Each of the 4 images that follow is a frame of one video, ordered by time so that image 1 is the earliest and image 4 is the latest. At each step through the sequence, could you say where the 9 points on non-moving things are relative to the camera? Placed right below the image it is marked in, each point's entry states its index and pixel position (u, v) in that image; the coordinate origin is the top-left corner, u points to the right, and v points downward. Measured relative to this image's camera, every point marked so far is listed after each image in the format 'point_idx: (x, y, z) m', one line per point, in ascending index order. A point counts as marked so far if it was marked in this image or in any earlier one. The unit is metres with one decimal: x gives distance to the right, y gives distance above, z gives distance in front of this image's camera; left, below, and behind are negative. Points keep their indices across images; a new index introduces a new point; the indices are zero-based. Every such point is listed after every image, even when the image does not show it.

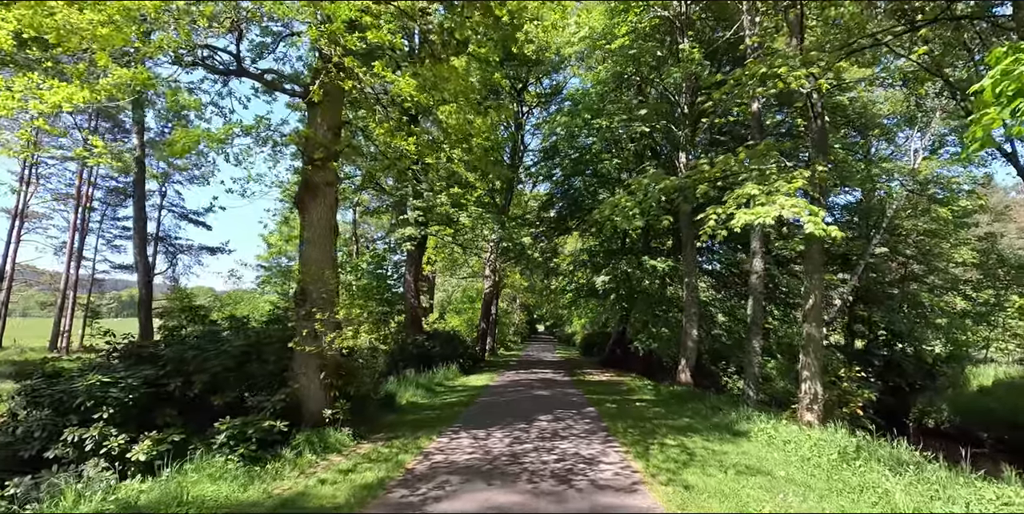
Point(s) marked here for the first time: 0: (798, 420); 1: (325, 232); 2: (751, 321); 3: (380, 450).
0: (+5.1, -2.9, +9.7) m
1: (-2.7, +0.4, +7.9) m
2: (+6.0, -1.6, +13.6) m
3: (-1.7, -2.5, +7.0) m
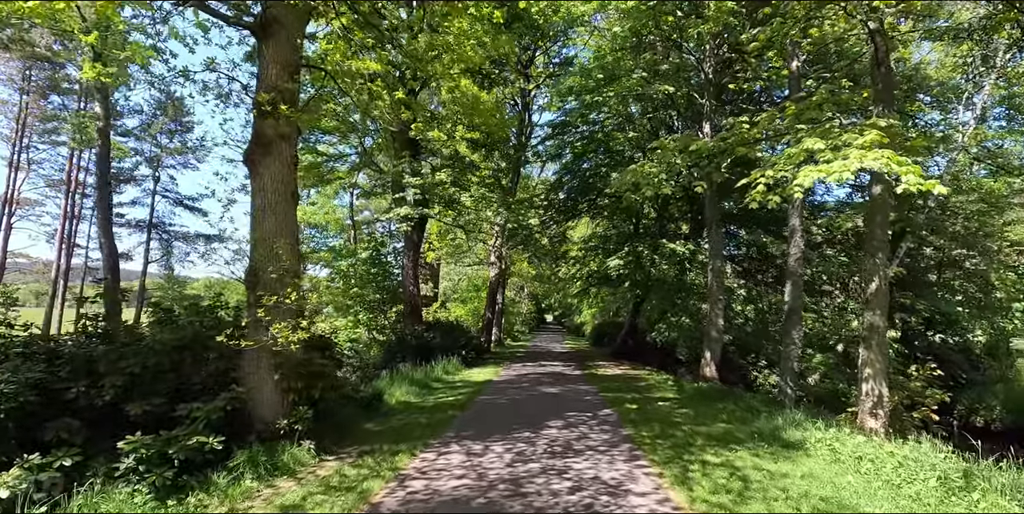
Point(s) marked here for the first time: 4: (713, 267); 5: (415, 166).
0: (+5.2, -2.5, +8.1) m
1: (-2.7, +0.7, +6.4) m
2: (+6.1, -1.2, +12.0) m
3: (-1.7, -2.2, +5.5) m
4: (+5.7, -0.3, +15.2) m
5: (-3.6, +3.3, +19.9) m
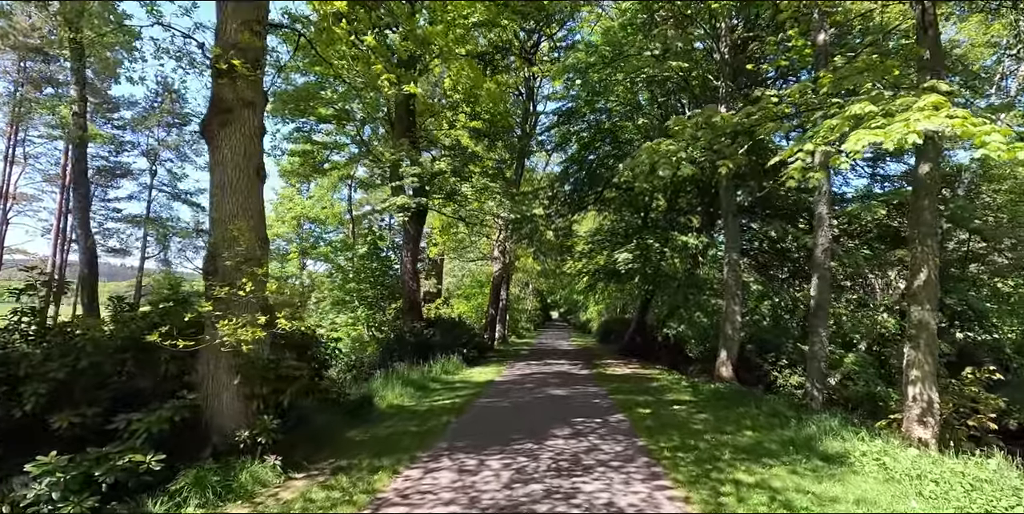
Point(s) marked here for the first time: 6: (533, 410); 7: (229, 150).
0: (+5.2, -2.4, +7.1) m
1: (-2.7, +0.9, +5.5) m
2: (+6.2, -1.0, +11.0) m
3: (-1.7, -2.1, +4.6) m
4: (+5.8, -0.1, +14.3) m
5: (-3.4, +3.5, +19.0) m
6: (+0.4, -2.6, +9.2) m
7: (-2.9, +1.1, +5.5) m
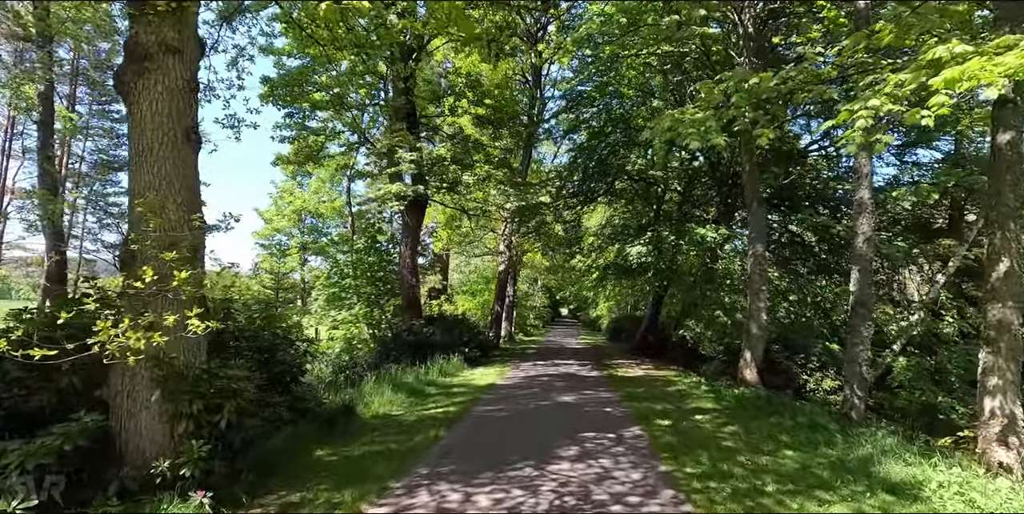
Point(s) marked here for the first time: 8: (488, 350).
0: (+5.2, -2.2, +5.9) m
1: (-2.8, +1.0, +4.4) m
2: (+6.2, -0.8, +9.8) m
3: (-1.8, -1.9, +3.5) m
4: (+5.8, +0.1, +13.0) m
5: (-3.3, +3.7, +17.9) m
6: (+0.4, -2.5, +8.1) m
7: (-2.9, +1.2, +4.4) m
8: (-0.9, -3.4, +19.8) m
